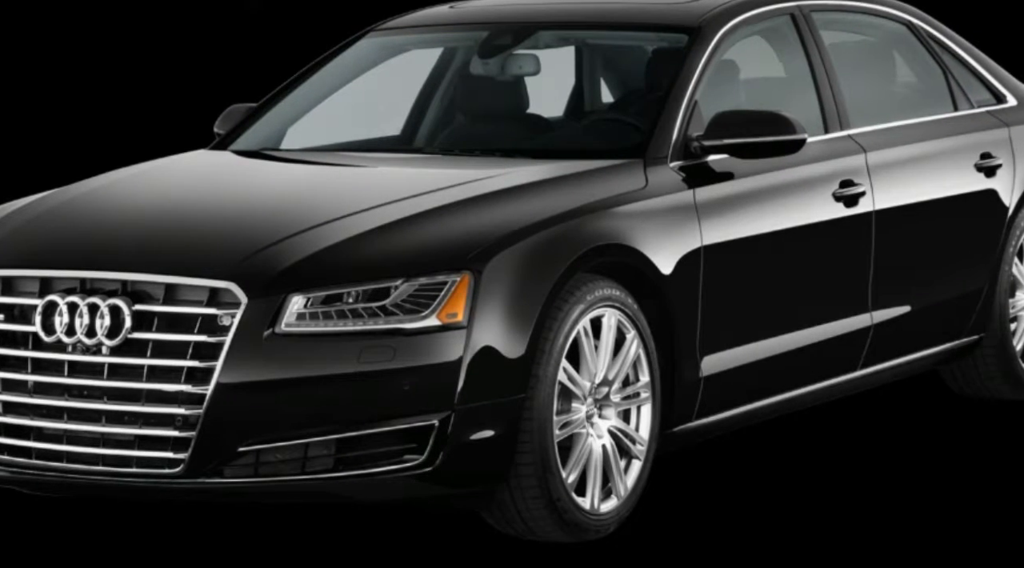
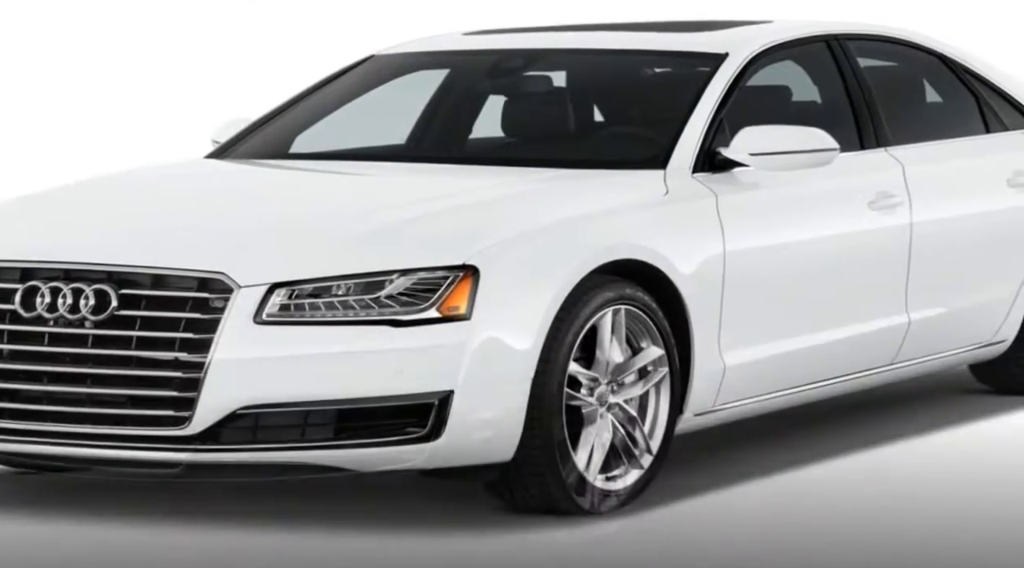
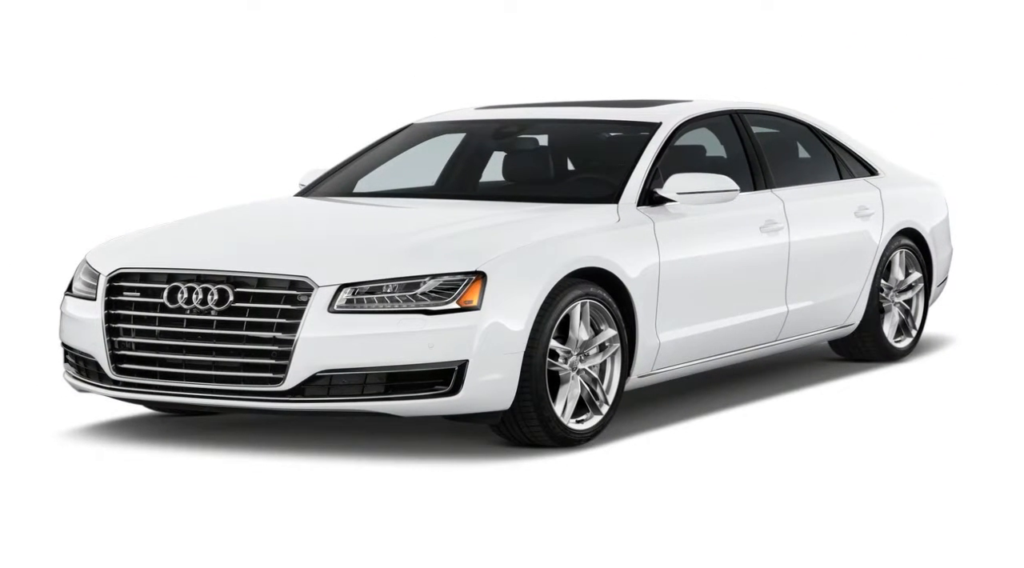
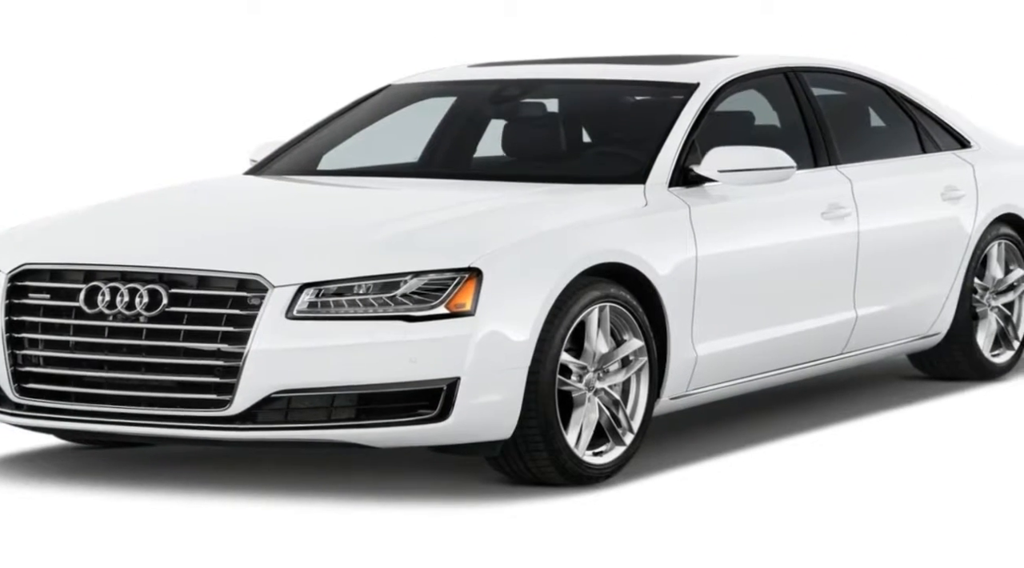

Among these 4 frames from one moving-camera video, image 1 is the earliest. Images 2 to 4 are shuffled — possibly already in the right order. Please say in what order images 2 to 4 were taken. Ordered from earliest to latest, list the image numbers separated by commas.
2, 4, 3
